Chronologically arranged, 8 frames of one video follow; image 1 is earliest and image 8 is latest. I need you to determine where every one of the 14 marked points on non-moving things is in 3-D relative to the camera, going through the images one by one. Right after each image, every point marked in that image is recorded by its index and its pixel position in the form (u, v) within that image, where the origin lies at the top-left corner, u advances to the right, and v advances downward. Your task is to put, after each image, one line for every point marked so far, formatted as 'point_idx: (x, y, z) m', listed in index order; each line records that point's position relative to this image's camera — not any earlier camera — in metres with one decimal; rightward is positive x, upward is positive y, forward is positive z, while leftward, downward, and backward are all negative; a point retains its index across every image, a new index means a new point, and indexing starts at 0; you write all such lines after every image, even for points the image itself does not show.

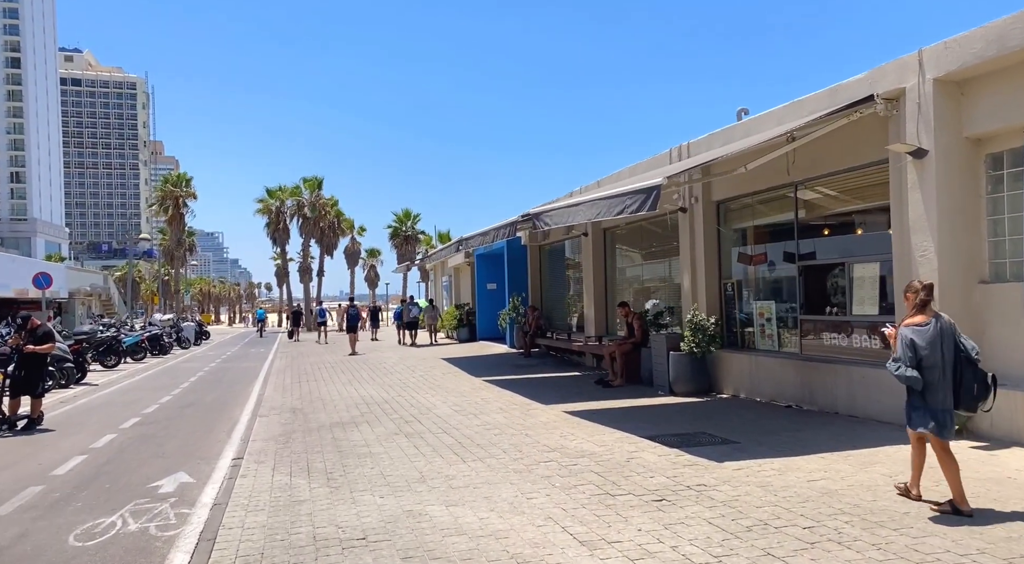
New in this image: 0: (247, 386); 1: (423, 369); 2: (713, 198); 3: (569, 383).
0: (-5.8, -2.3, +17.4) m
1: (-2.1, -2.0, +18.6) m
2: (+3.2, +1.3, +12.5) m
3: (+1.1, -1.9, +14.8) m
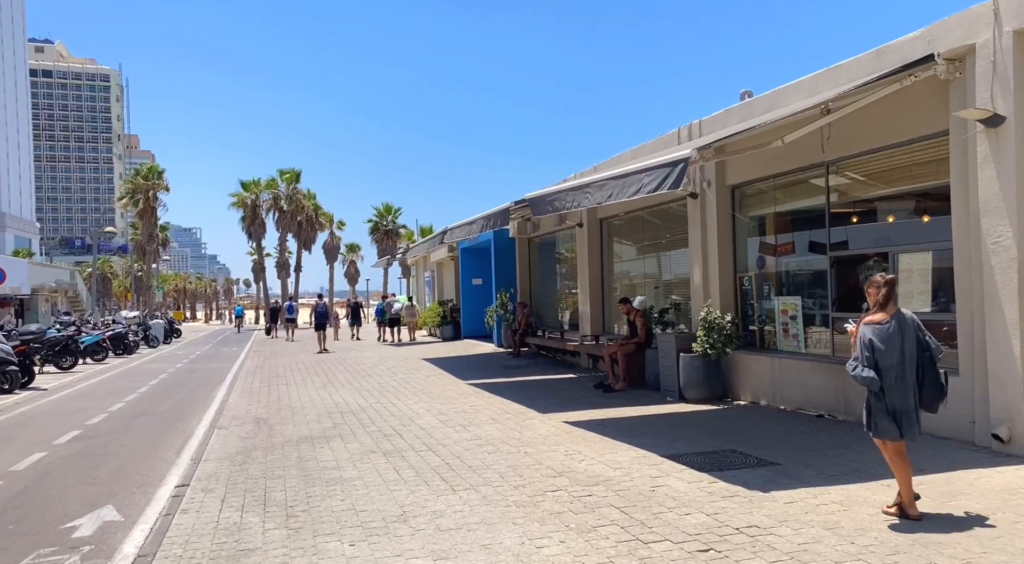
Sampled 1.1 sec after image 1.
0: (-6.1, -2.2, +15.9) m
1: (-2.3, -1.9, +17.2) m
2: (+3.1, +1.4, +11.3) m
3: (+0.9, -1.8, +13.5) m
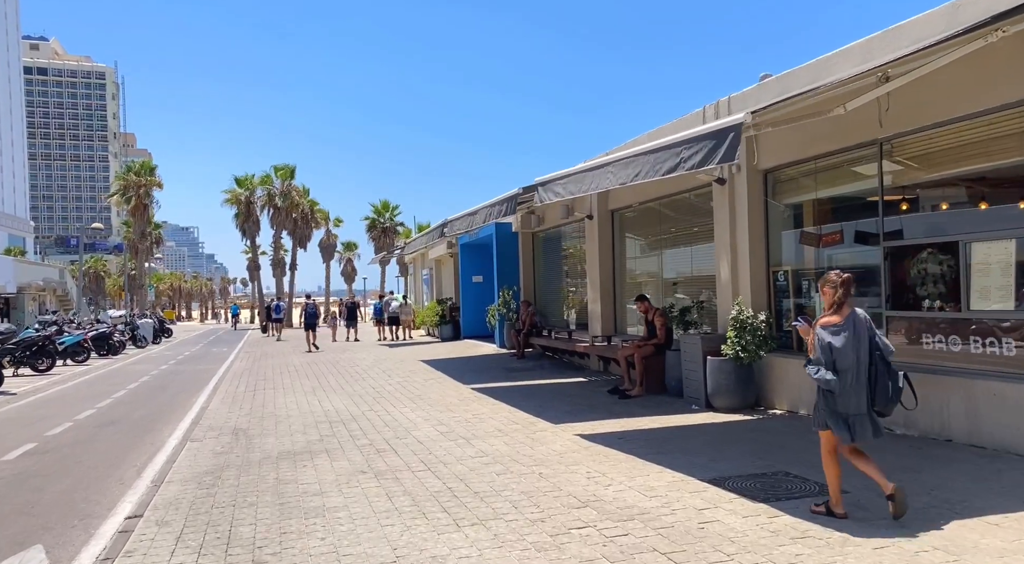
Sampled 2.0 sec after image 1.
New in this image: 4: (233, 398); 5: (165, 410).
0: (-6.0, -2.1, +14.8) m
1: (-2.3, -1.9, +16.0) m
2: (+3.2, +1.5, +10.1) m
3: (+1.0, -1.7, +12.4) m
4: (-4.9, -2.0, +13.8) m
5: (-5.6, -2.1, +12.7) m
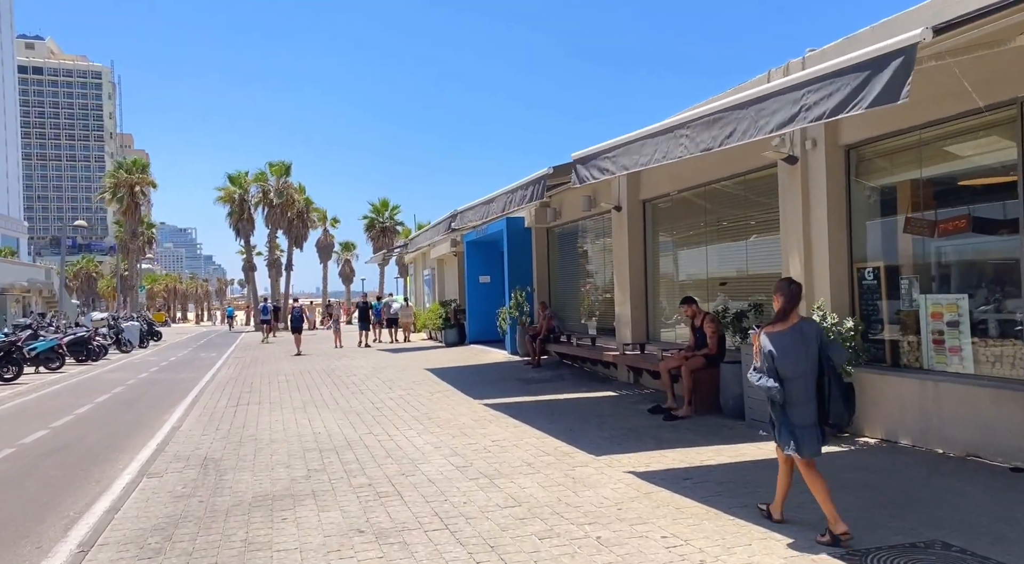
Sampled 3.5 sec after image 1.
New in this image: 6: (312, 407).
0: (-5.7, -2.1, +13.0) m
1: (-2.0, -1.9, +14.3) m
2: (+3.5, +1.5, +8.4) m
3: (+1.3, -1.7, +10.6) m
4: (-4.6, -2.0, +12.0) m
5: (-5.3, -2.1, +10.9) m
6: (-3.1, -2.0, +12.4) m
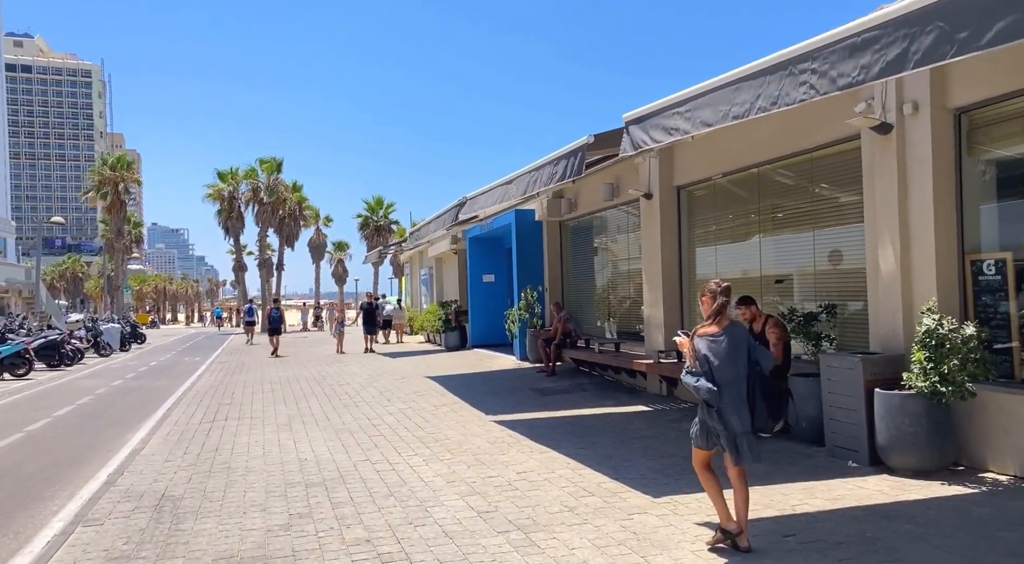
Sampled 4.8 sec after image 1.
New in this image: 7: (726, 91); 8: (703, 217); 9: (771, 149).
0: (-5.4, -2.1, +11.3) m
1: (-1.7, -1.8, +12.6) m
2: (+3.8, +1.5, +6.8) m
3: (+1.6, -1.7, +9.0) m
4: (-4.3, -2.0, +10.3) m
5: (-5.0, -2.0, +9.2) m
6: (-2.9, -1.9, +10.7) m
7: (+1.3, +1.2, +5.2) m
8: (+2.7, +0.9, +11.3) m
9: (+3.1, +1.6, +9.4) m
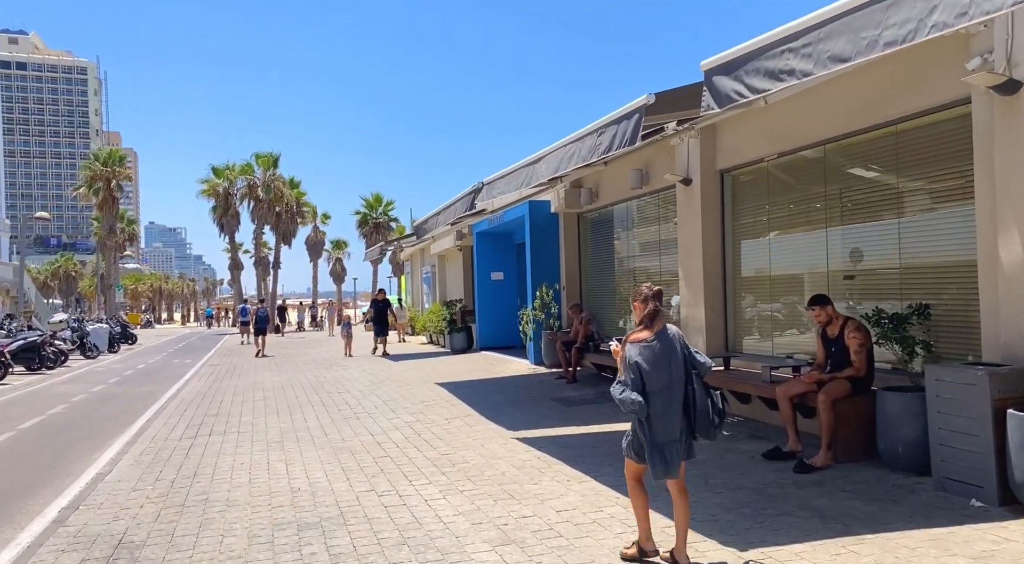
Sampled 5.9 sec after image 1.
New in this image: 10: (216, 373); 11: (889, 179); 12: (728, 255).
0: (-5.2, -2.1, +9.9) m
1: (-1.5, -1.8, +11.3) m
2: (+4.1, +1.6, +5.4) m
3: (+1.8, -1.7, +7.6) m
4: (-4.0, -2.0, +8.9) m
5: (-4.8, -2.0, +7.9) m
6: (-2.6, -1.9, +9.4) m
7: (+1.6, +1.3, +3.9) m
8: (+3.0, +1.0, +9.9) m
9: (+3.4, +1.6, +8.1) m
10: (-7.3, -2.3, +19.4) m
11: (+3.7, +1.0, +7.8) m
12: (+2.8, +0.3, +10.3) m
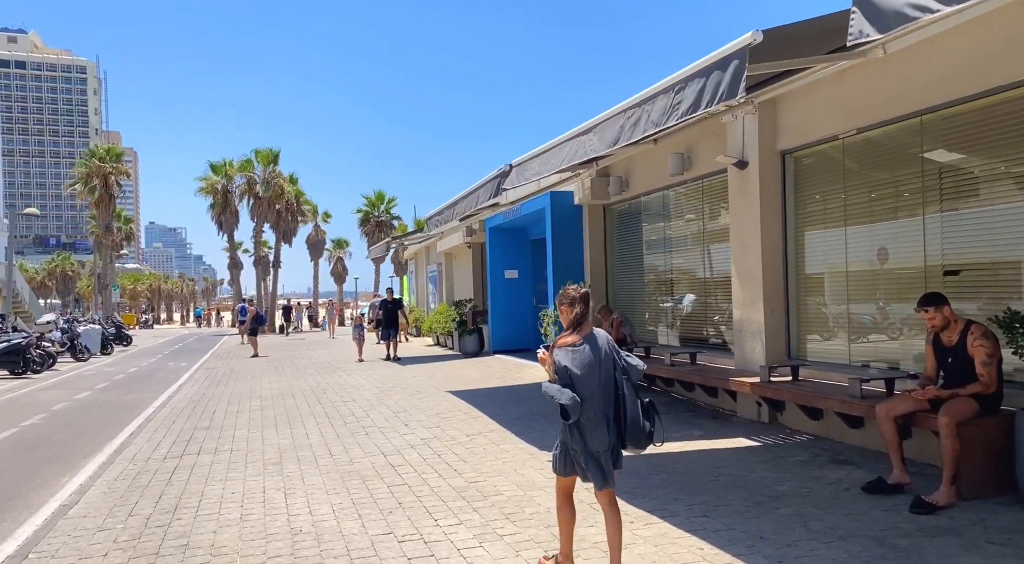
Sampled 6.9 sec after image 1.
0: (-4.8, -2.0, +8.7) m
1: (-1.1, -1.8, +10.0) m
2: (+4.4, +1.6, +4.2) m
3: (+2.2, -1.6, +6.4) m
4: (-3.7, -1.9, +7.7) m
5: (-4.4, -2.0, +6.6) m
6: (-2.3, -1.9, +8.1) m
7: (+2.0, +1.3, +2.6) m
8: (+3.4, +1.0, +8.7) m
9: (+3.7, +1.7, +6.8) m
10: (-7.0, -2.2, +18.2) m
11: (+4.1, +1.1, +6.6) m
12: (+3.2, +0.4, +9.0) m
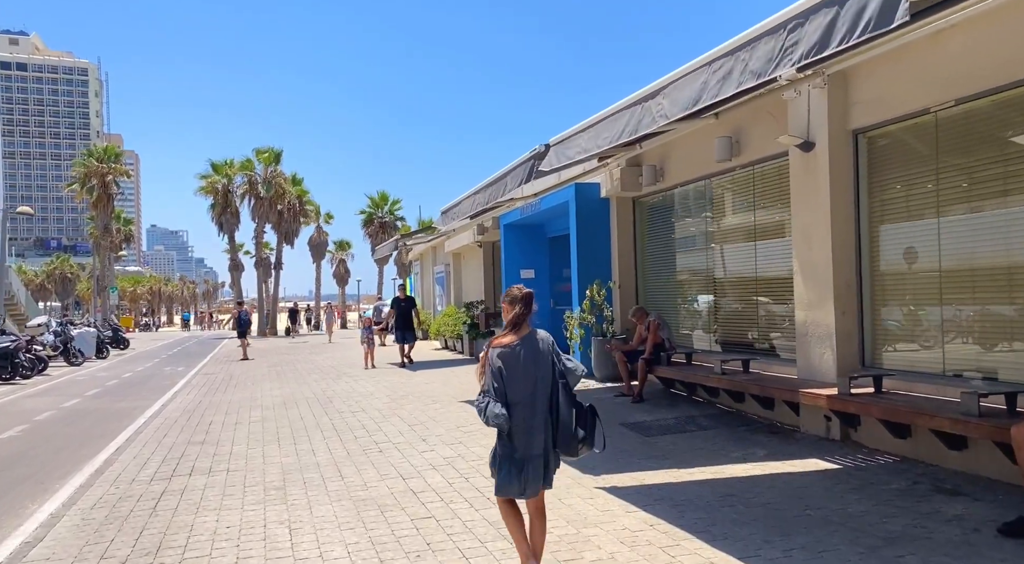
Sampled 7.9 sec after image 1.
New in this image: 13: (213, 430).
0: (-4.5, -2.0, +7.6) m
1: (-0.8, -1.7, +8.9) m
2: (+4.8, +1.7, +3.1) m
3: (+2.5, -1.6, +5.3) m
4: (-3.3, -1.9, +6.6) m
5: (-4.1, -1.9, +5.5) m
6: (-1.9, -1.8, +7.0) m
7: (+2.3, +1.3, +1.5) m
8: (+3.7, +1.0, +7.6) m
9: (+4.1, +1.7, +5.7) m
10: (-6.6, -2.2, +17.1) m
11: (+4.4, +1.1, +5.5) m
12: (+3.5, +0.4, +7.9) m
13: (-4.0, -2.0, +10.5) m
